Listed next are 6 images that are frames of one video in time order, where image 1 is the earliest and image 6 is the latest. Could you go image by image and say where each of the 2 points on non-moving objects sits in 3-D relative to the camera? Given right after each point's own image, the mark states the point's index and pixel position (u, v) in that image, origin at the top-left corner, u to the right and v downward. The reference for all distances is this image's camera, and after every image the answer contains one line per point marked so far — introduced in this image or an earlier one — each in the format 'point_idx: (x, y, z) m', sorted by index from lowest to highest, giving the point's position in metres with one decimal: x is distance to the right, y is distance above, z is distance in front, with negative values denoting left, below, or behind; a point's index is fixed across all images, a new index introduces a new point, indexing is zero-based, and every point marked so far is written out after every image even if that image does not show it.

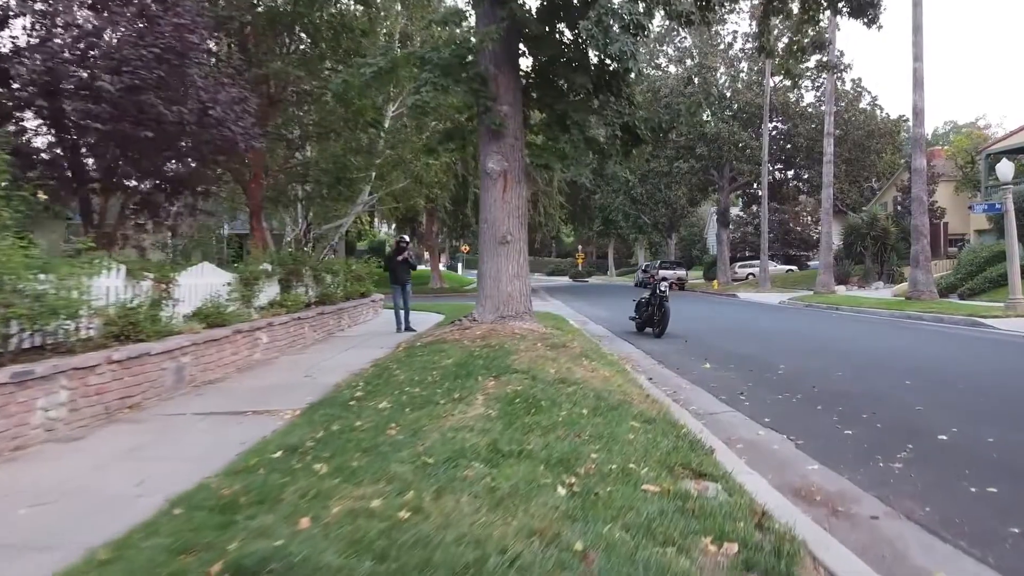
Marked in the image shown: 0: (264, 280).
0: (-4.0, +0.1, +12.2) m
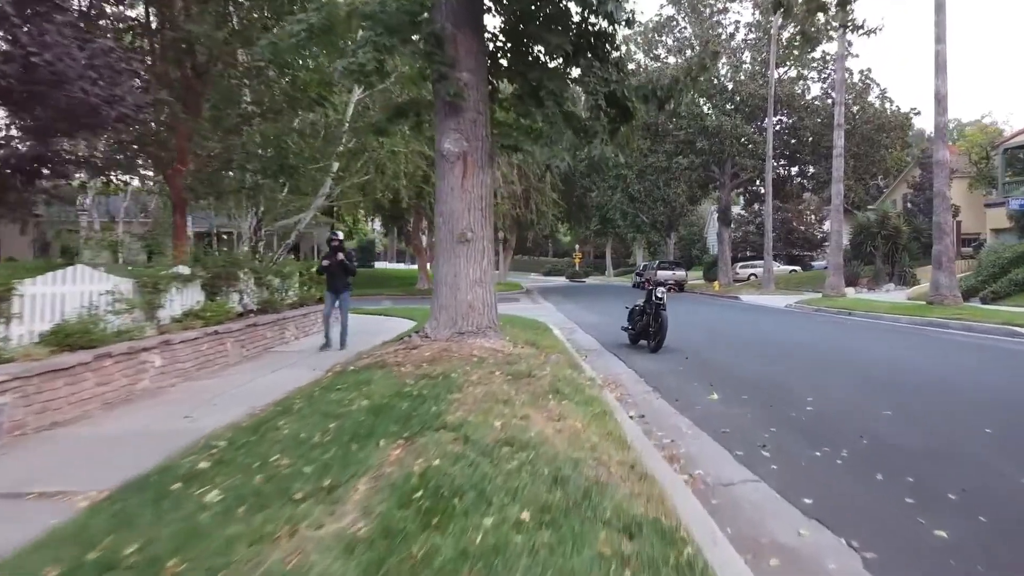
0: (-4.5, 0.0, +10.1) m
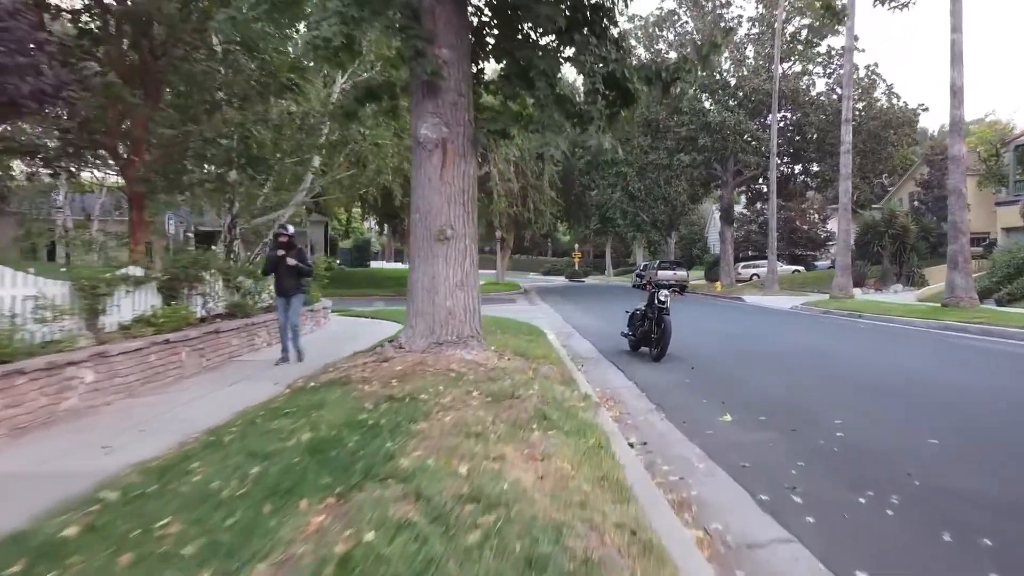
0: (-4.7, 0.0, +9.0) m
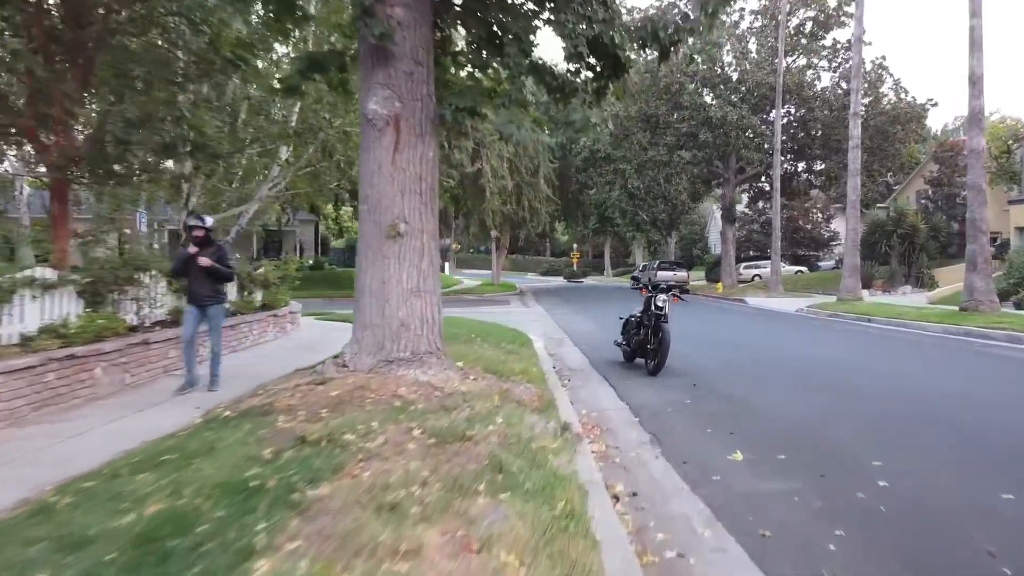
0: (-5.0, -0.1, +7.7) m
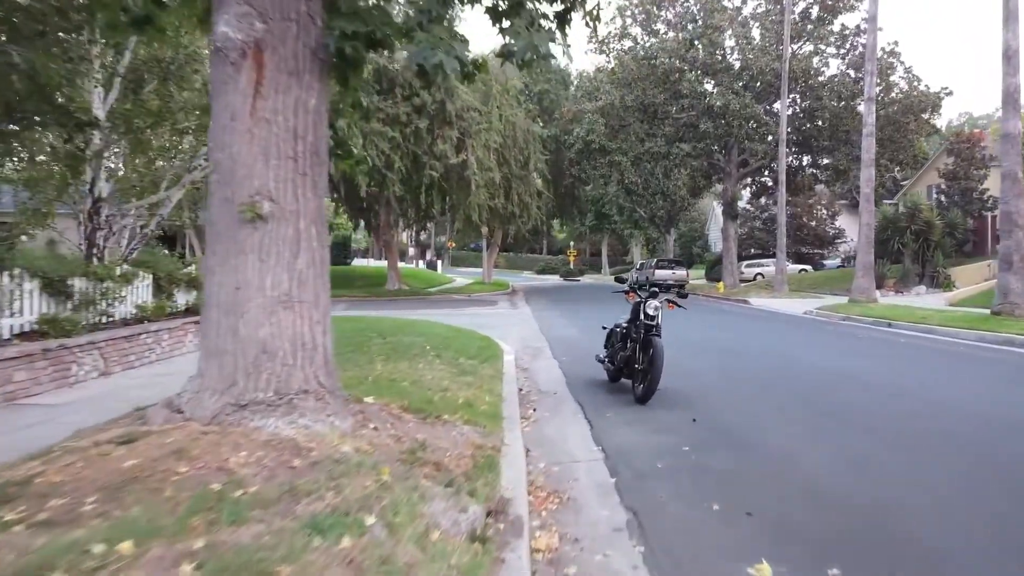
0: (-5.5, -0.1, +5.5) m
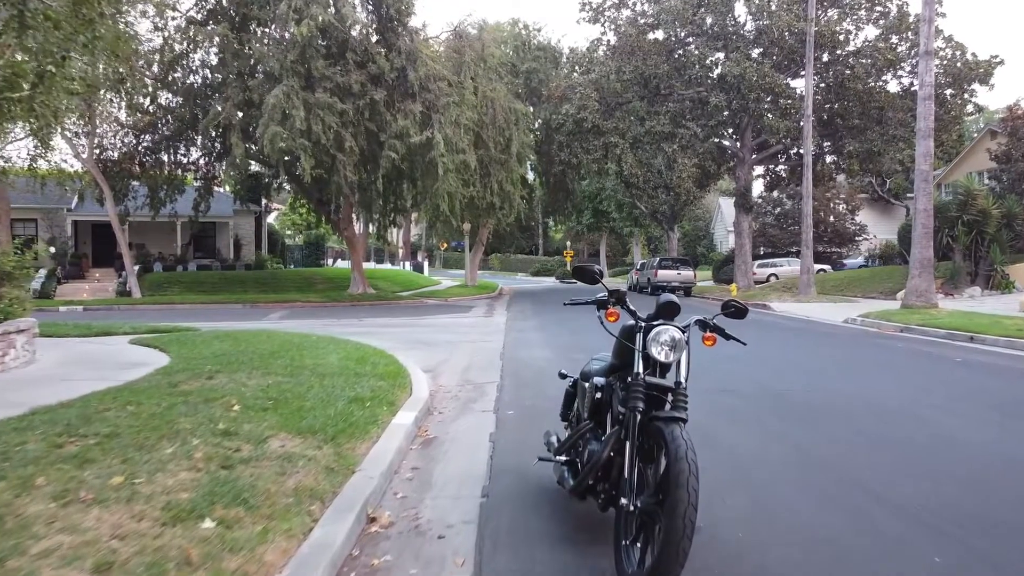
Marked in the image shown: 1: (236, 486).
0: (-6.4, -0.1, +0.6) m
1: (-1.4, -1.0, +4.0) m
